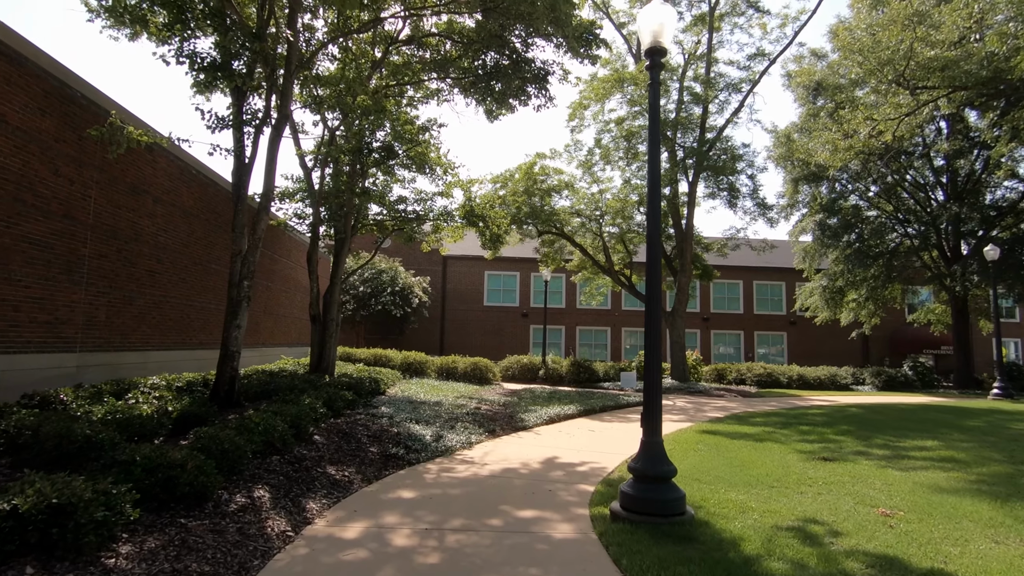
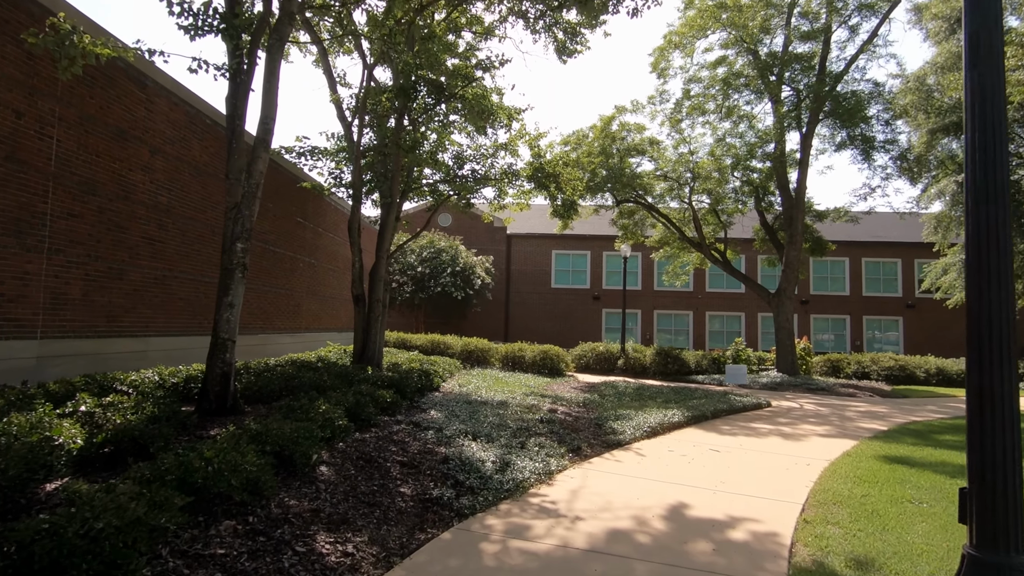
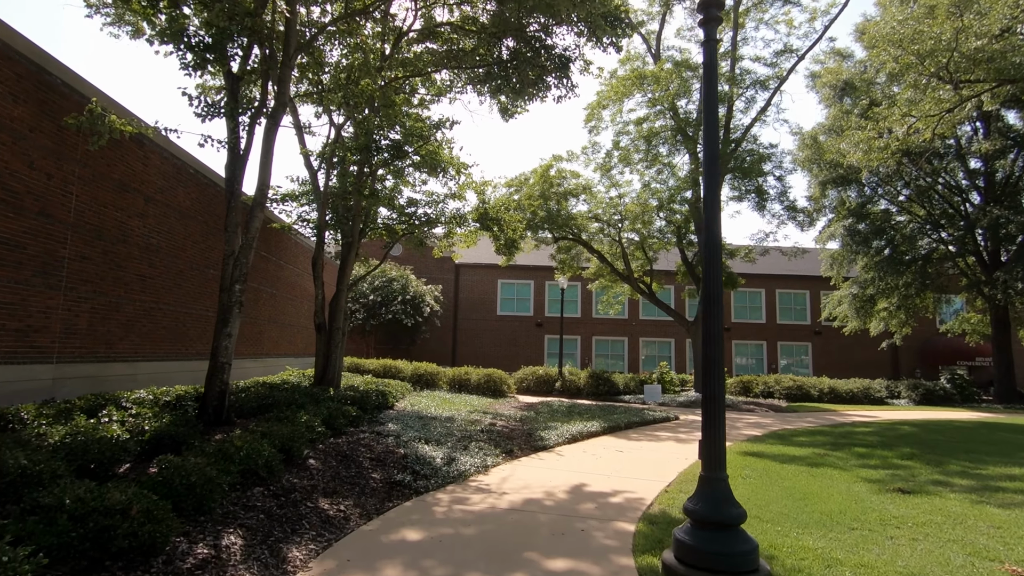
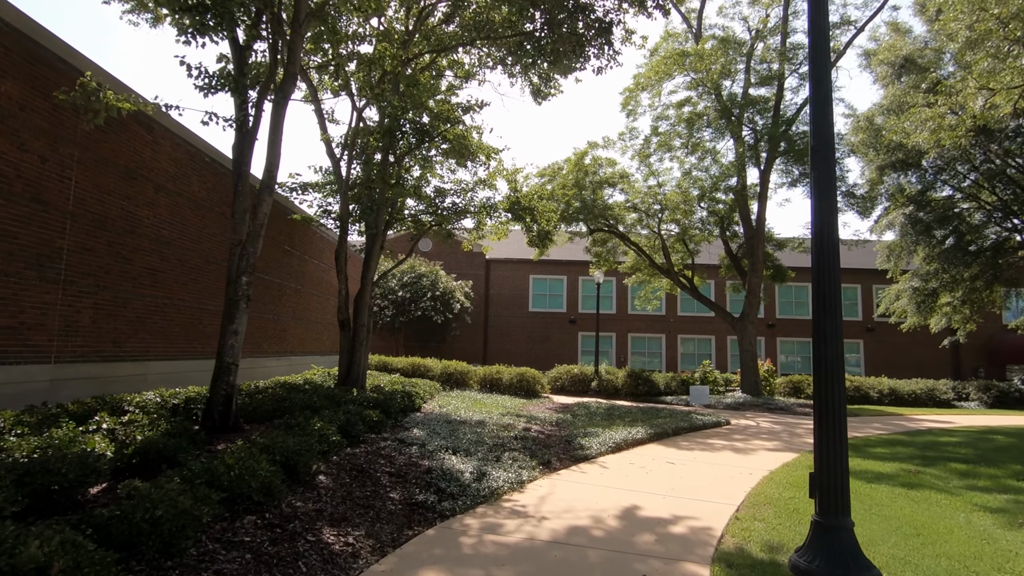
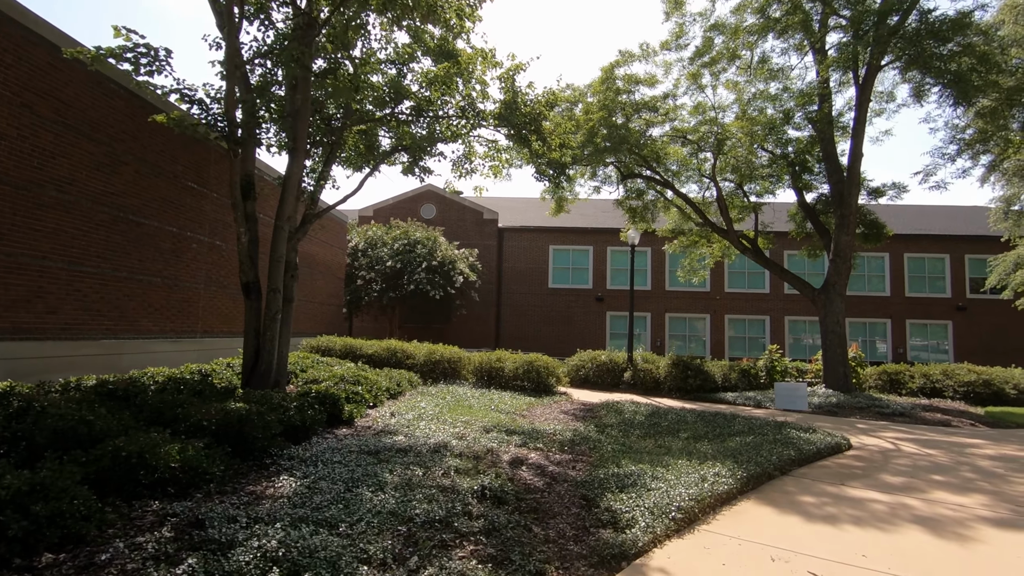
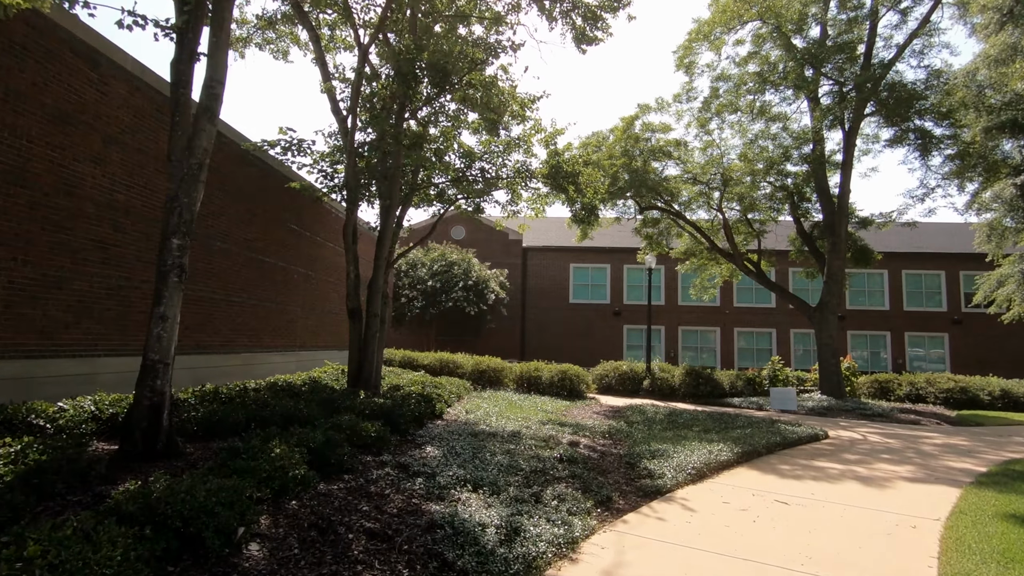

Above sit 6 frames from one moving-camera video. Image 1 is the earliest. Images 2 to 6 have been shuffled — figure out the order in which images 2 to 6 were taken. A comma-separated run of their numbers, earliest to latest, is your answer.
3, 4, 2, 6, 5
